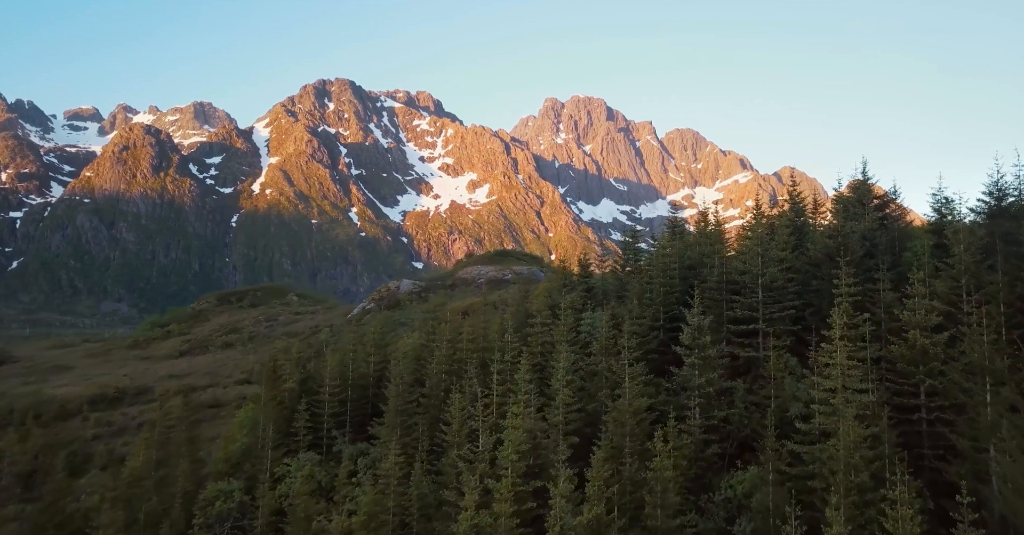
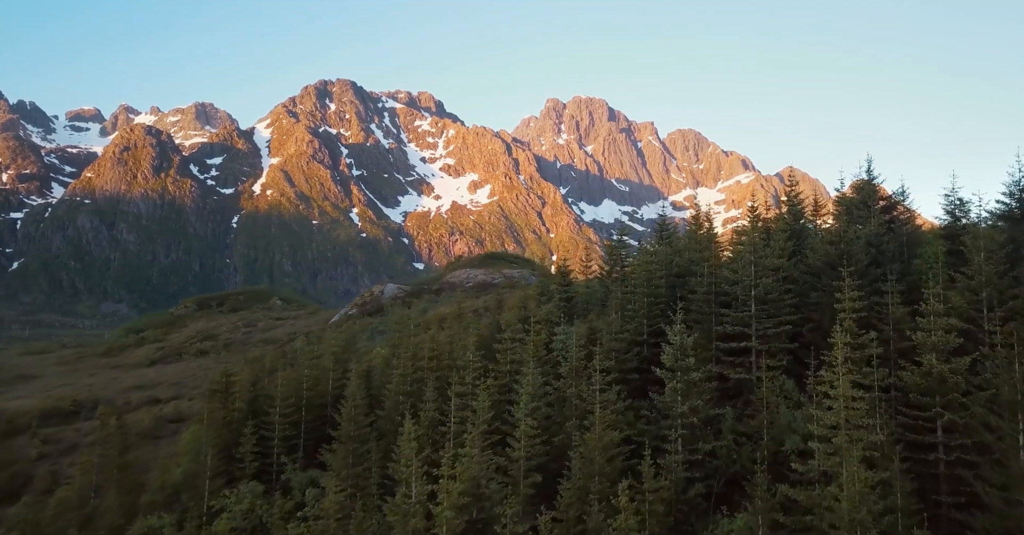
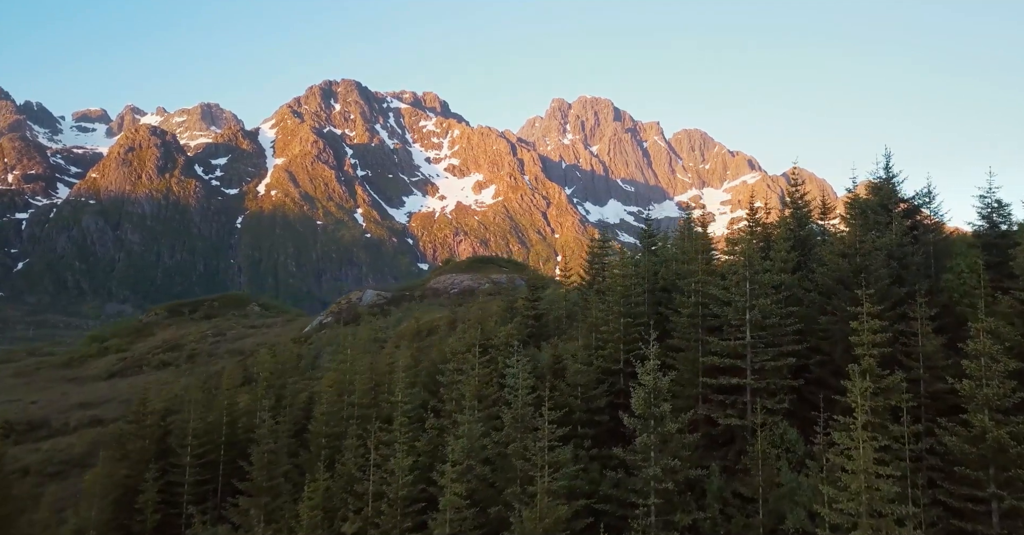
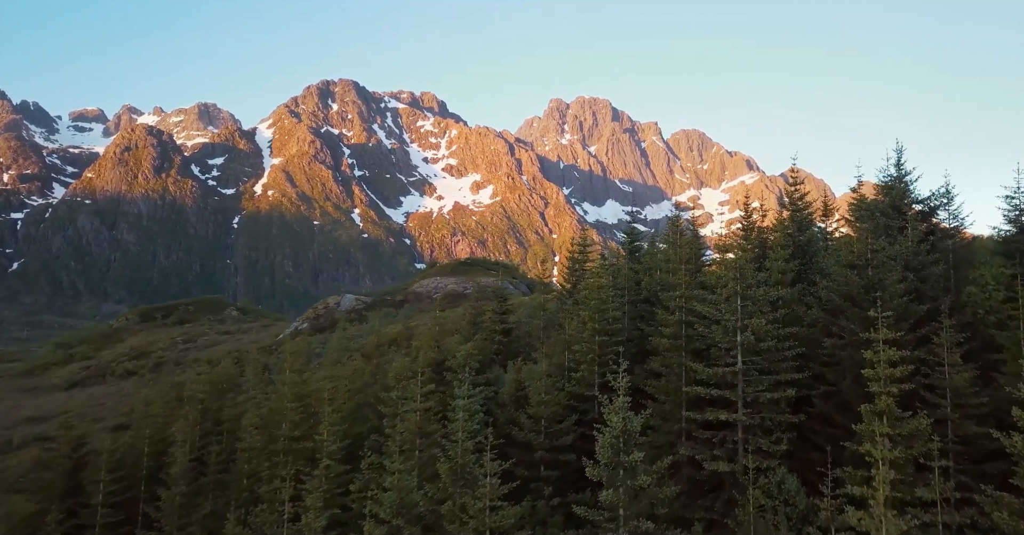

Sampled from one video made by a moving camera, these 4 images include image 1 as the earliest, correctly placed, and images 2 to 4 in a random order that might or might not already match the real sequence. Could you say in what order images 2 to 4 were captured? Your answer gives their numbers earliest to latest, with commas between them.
2, 3, 4
